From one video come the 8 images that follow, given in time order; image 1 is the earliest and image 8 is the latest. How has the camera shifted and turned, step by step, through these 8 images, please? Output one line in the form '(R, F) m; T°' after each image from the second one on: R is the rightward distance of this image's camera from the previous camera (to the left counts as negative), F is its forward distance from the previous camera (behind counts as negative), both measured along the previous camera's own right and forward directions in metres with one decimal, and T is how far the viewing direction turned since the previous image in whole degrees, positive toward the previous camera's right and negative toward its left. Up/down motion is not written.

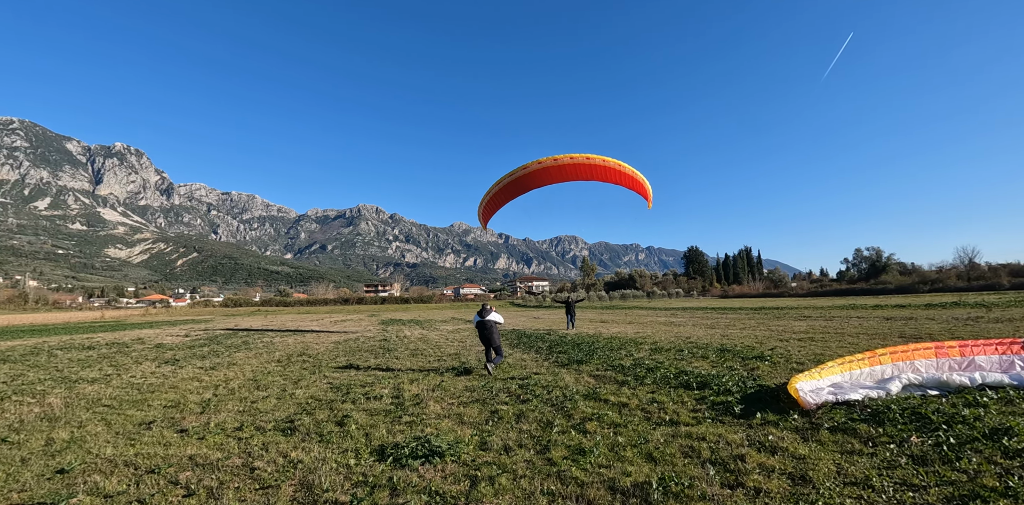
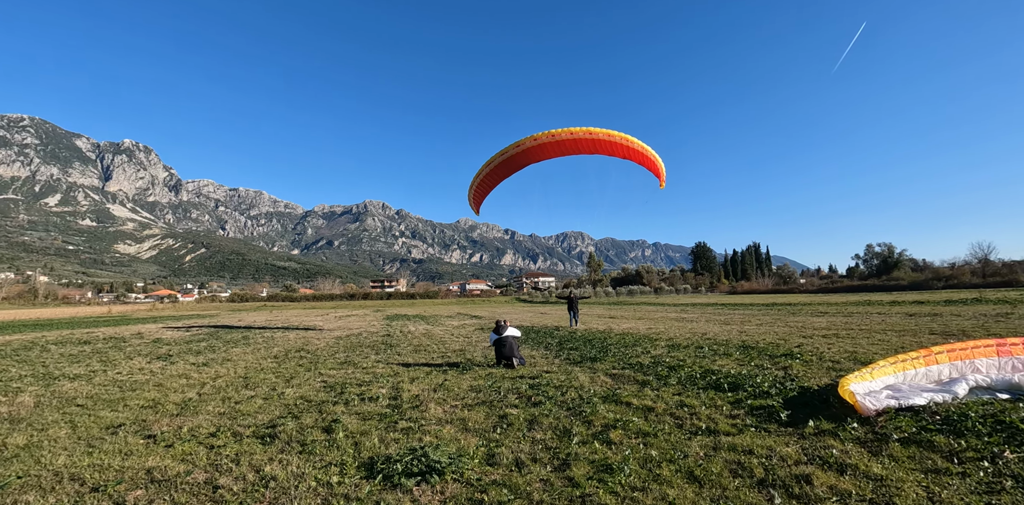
(-0.1, +0.9) m; -1°
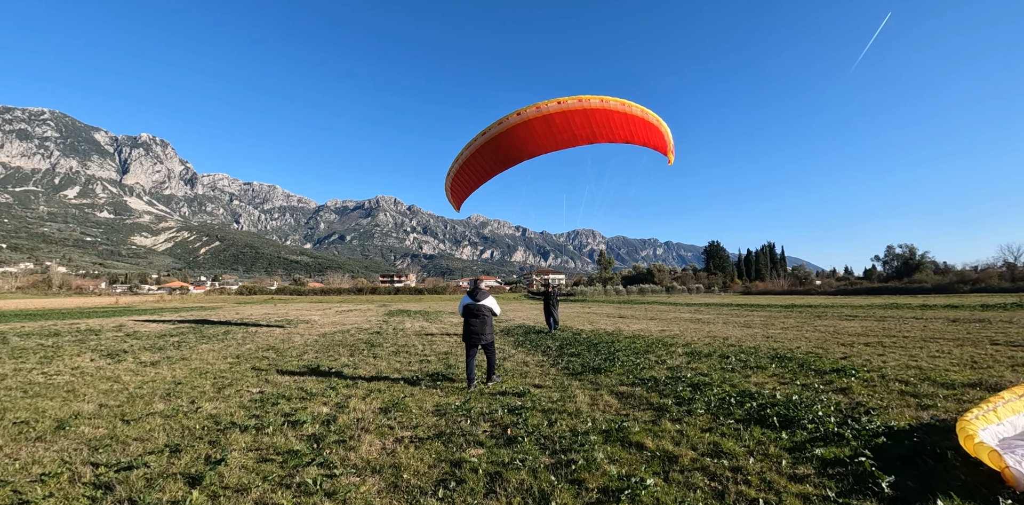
(+0.5, +2.1) m; -1°
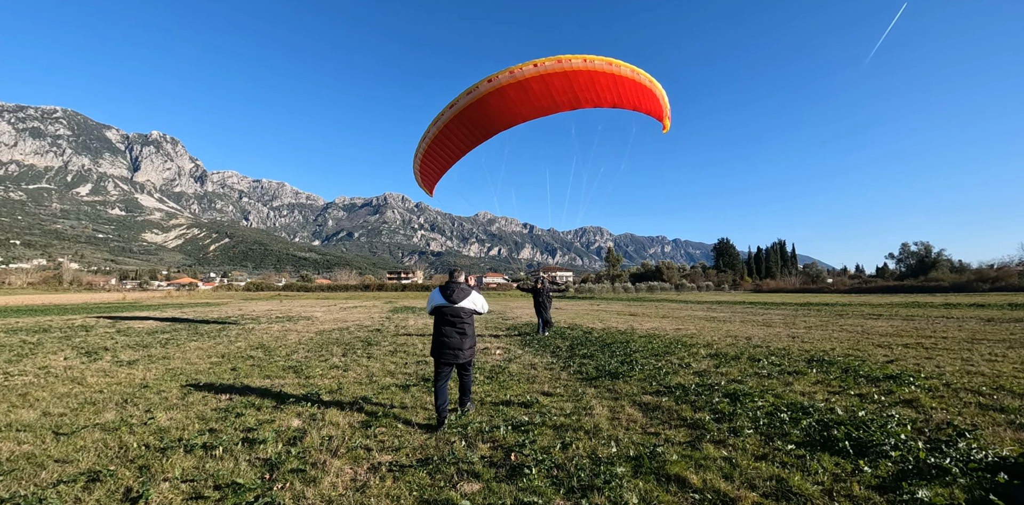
(0.0, +1.1) m; -1°
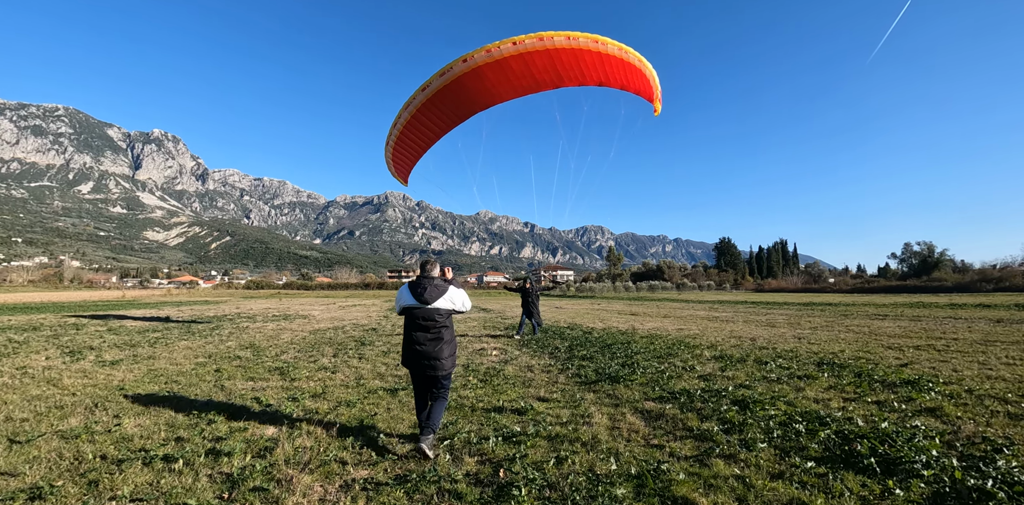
(+0.1, +0.5) m; 0°
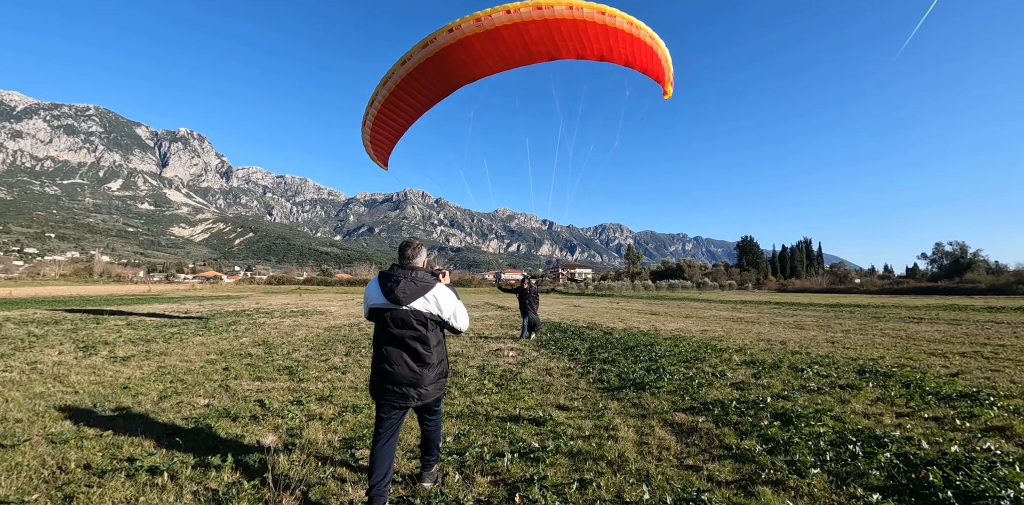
(0.0, +0.5) m; -2°
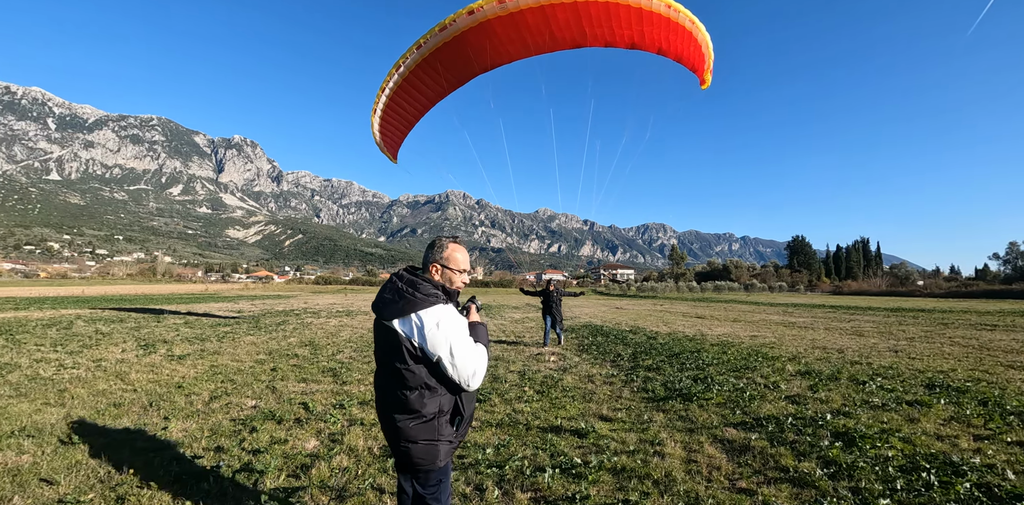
(-0.1, +0.2) m; -5°
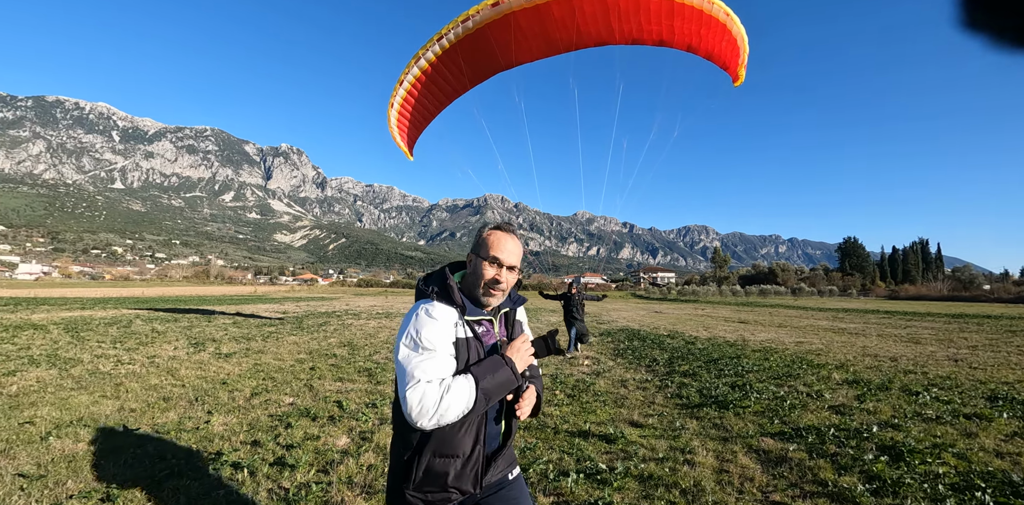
(+0.1, 0.0) m; -4°
